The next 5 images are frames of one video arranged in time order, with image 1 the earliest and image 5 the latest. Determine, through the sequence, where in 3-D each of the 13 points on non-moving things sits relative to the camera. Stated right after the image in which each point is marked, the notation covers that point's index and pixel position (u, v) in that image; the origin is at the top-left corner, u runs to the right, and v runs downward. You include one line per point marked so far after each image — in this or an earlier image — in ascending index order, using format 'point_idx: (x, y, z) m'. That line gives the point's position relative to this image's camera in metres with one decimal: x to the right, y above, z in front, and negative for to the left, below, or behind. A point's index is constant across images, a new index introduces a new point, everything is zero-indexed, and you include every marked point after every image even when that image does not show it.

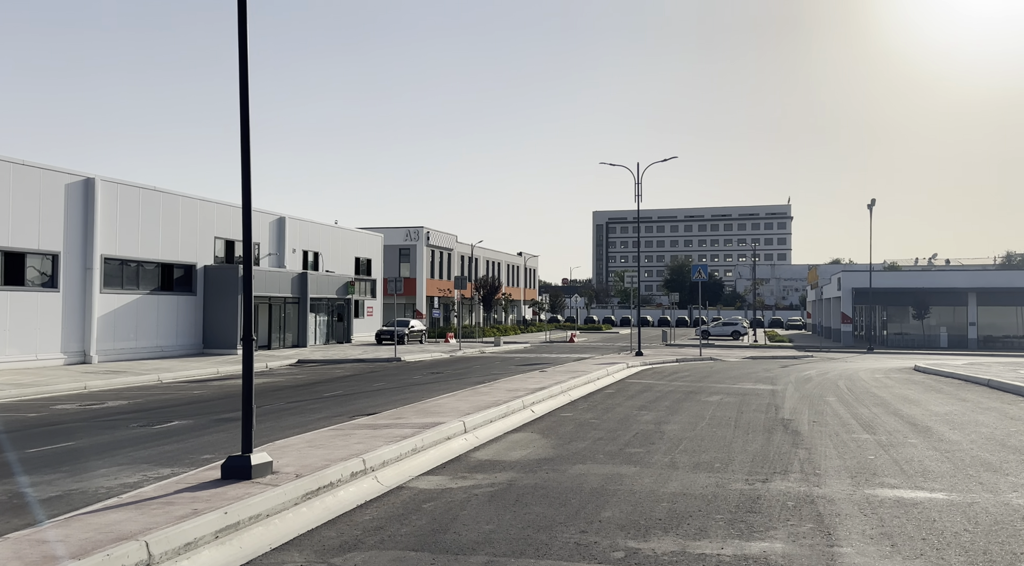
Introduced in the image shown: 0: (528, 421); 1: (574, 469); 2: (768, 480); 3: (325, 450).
0: (+0.3, -2.5, +17.1) m
1: (+0.7, -2.2, +11.2) m
2: (+2.7, -2.1, +10.1) m
3: (-2.5, -2.2, +12.6) m
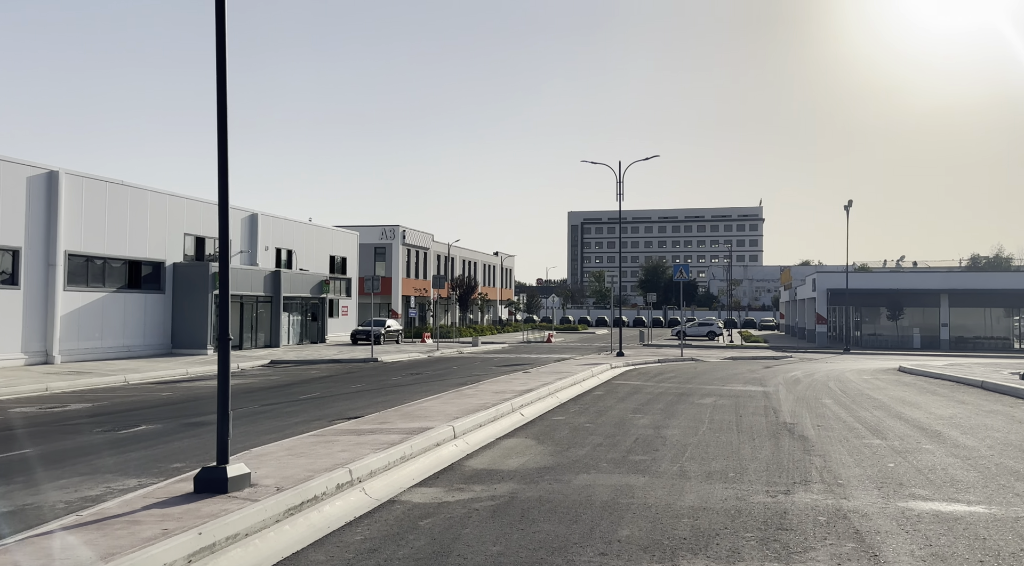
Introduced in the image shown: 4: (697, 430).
0: (+0.1, -2.5, +16.3) m
1: (+0.7, -2.2, +10.4) m
2: (+2.7, -2.1, +9.4) m
3: (-2.5, -2.2, +11.7) m
4: (+2.8, -2.3, +14.6) m
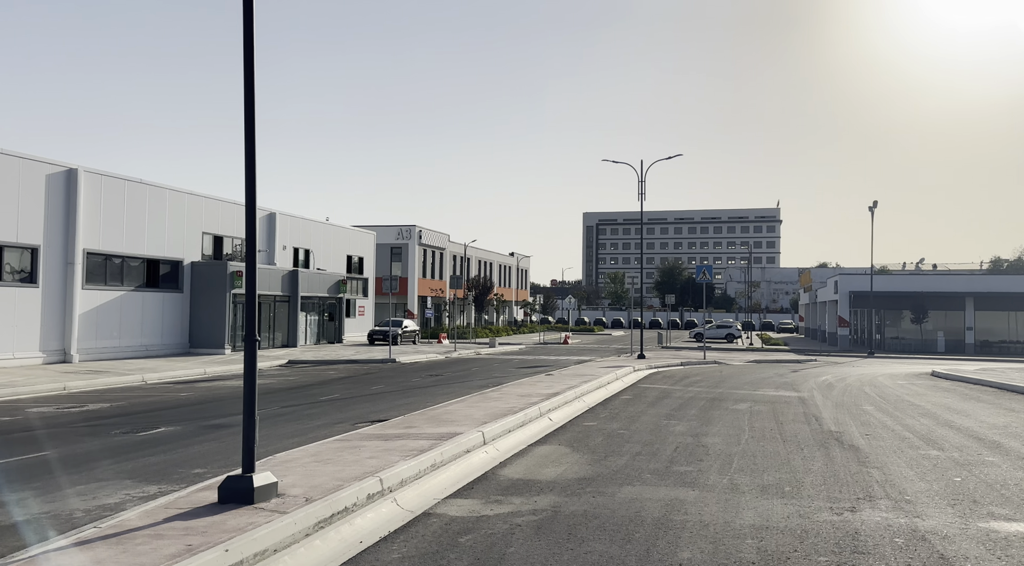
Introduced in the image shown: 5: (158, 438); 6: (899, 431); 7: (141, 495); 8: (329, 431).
0: (+0.6, -2.5, +15.7) m
1: (+1.2, -2.2, +9.7) m
2: (+3.1, -2.1, +8.7) m
3: (-2.1, -2.1, +11.1) m
4: (+3.3, -2.3, +14.0) m
5: (-6.1, -2.7, +16.3) m
6: (+5.9, -2.3, +14.5) m
7: (-4.4, -2.5, +11.3) m
8: (-3.0, -2.5, +15.7) m
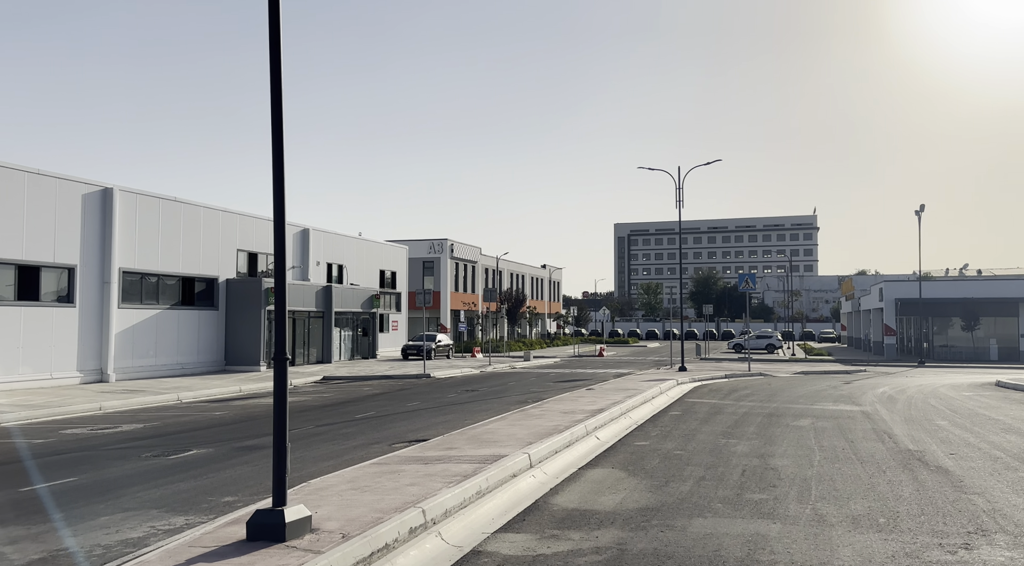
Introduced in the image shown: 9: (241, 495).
0: (+1.4, -2.6, +14.6) m
1: (+1.7, -2.2, +8.7) m
2: (+3.6, -2.1, +7.5) m
3: (-1.5, -2.3, +10.1) m
4: (+4.0, -2.4, +12.8) m
5: (-5.3, -2.9, +15.5) m
6: (+6.6, -2.3, +13.2) m
7: (-3.8, -2.7, +10.4) m
8: (-2.3, -2.7, +14.8) m
9: (-3.5, -2.7, +12.2) m
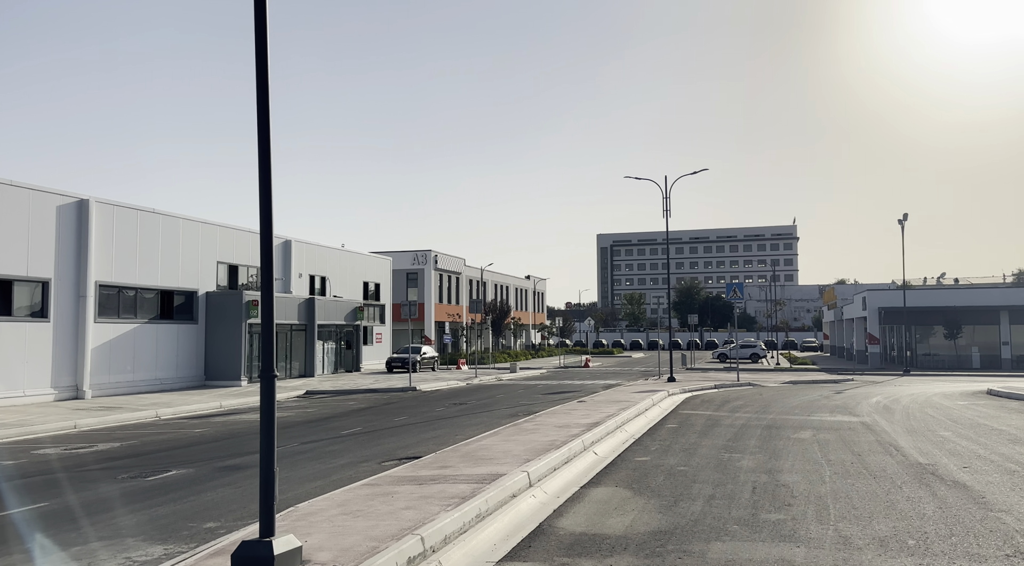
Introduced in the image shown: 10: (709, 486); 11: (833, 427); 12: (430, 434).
0: (+1.3, -2.7, +14.0) m
1: (+1.7, -2.3, +8.1) m
2: (+3.7, -2.1, +7.0) m
3: (-1.5, -2.4, +9.5) m
4: (+4.0, -2.5, +12.3) m
5: (-5.4, -3.1, +14.8) m
6: (+6.6, -2.4, +12.8) m
7: (-3.8, -2.8, +9.7) m
8: (-2.3, -2.8, +14.1) m
9: (-3.5, -2.9, +11.5) m
10: (+2.4, -2.5, +11.7) m
11: (+6.4, -2.9, +19.2) m
12: (-1.7, -3.1, +19.5) m
